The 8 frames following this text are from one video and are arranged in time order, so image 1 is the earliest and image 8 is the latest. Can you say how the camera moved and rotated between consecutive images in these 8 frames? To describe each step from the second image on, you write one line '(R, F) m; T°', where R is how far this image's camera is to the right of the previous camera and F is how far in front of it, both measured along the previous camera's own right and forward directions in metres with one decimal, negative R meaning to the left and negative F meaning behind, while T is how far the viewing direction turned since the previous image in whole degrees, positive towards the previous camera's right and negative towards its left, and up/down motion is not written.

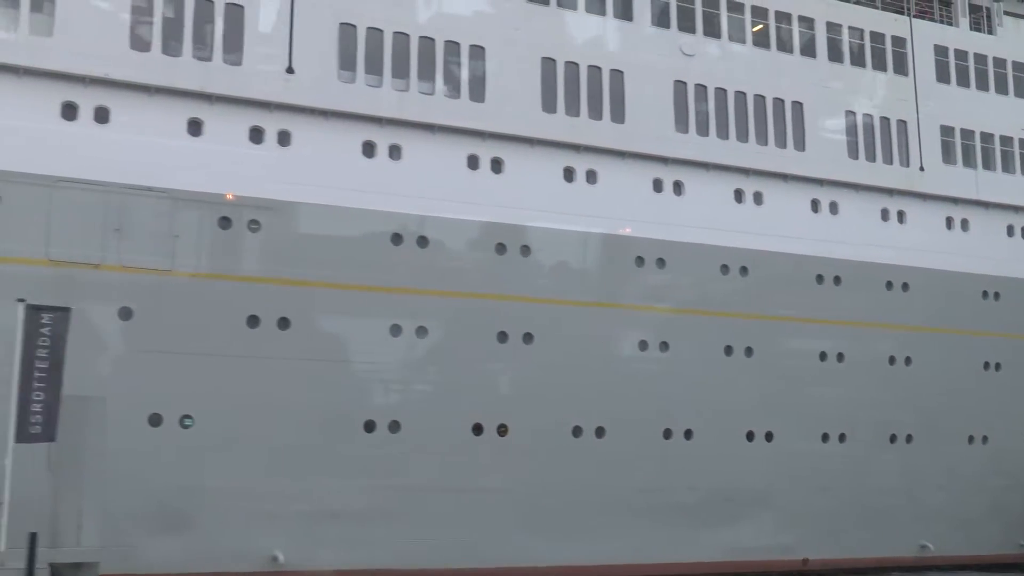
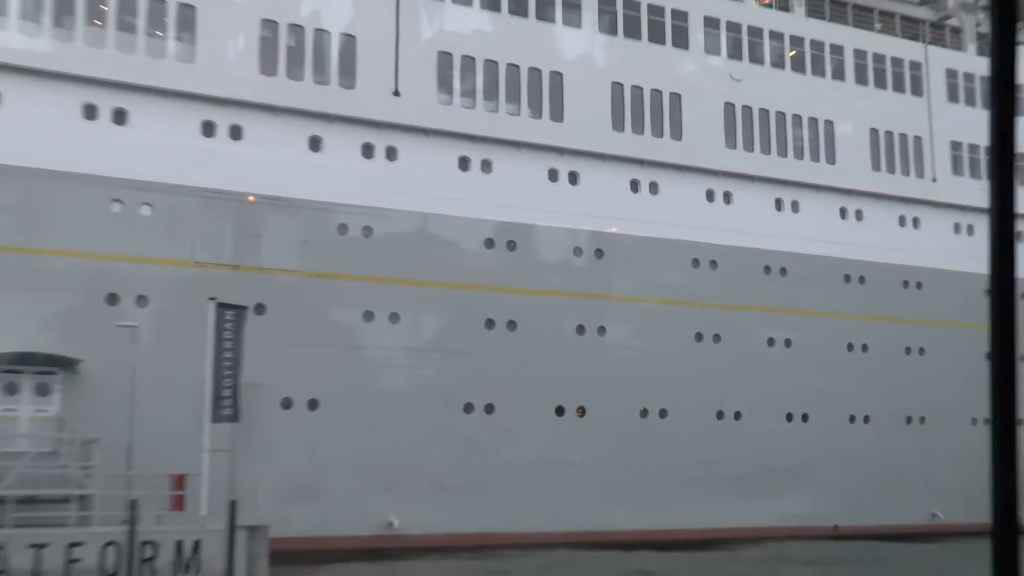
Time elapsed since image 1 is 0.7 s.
(-2.3, -1.0) m; +1°
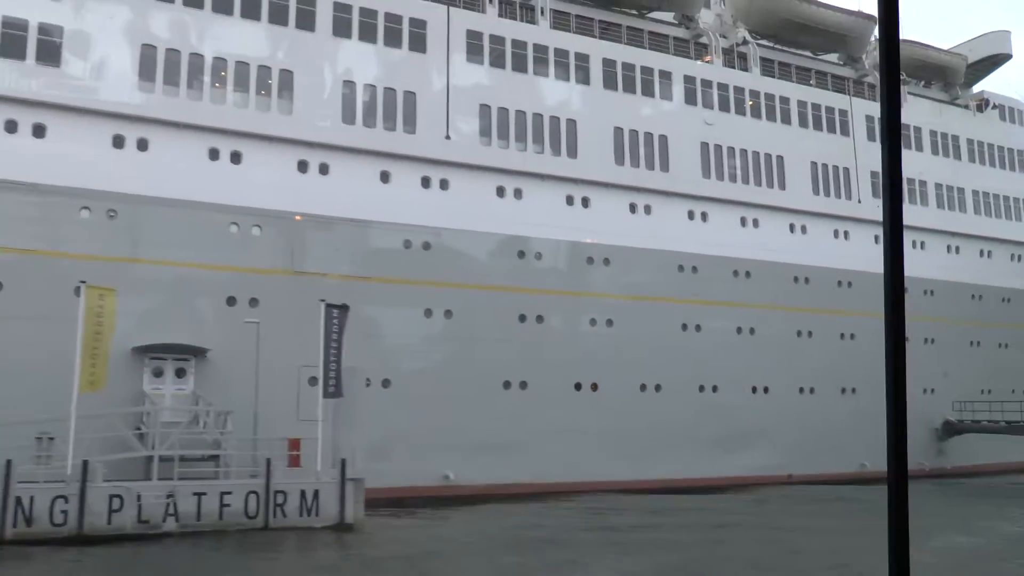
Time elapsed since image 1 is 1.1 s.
(-1.5, -2.1) m; +3°
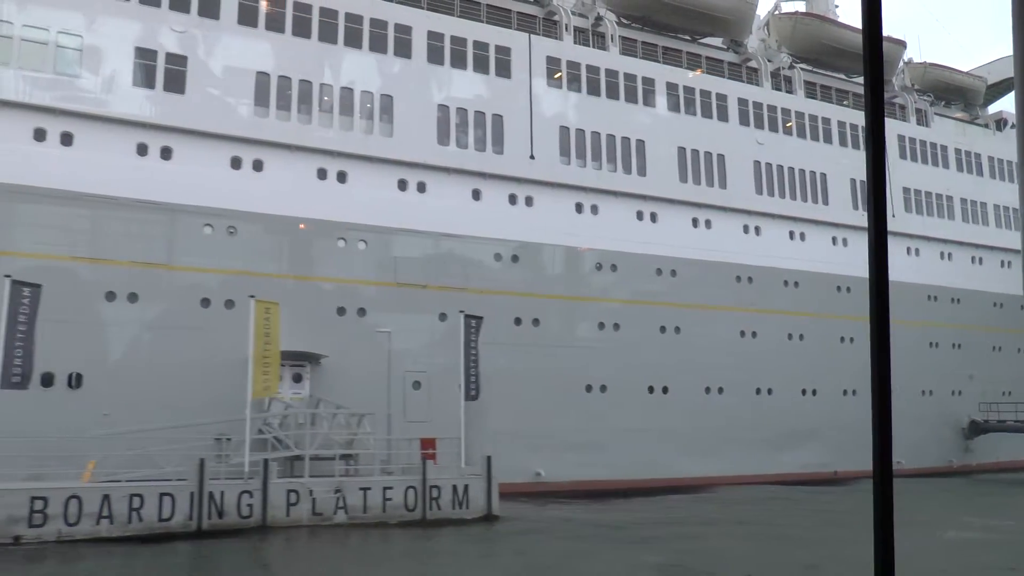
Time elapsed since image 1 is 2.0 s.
(-3.0, -0.7) m; +1°
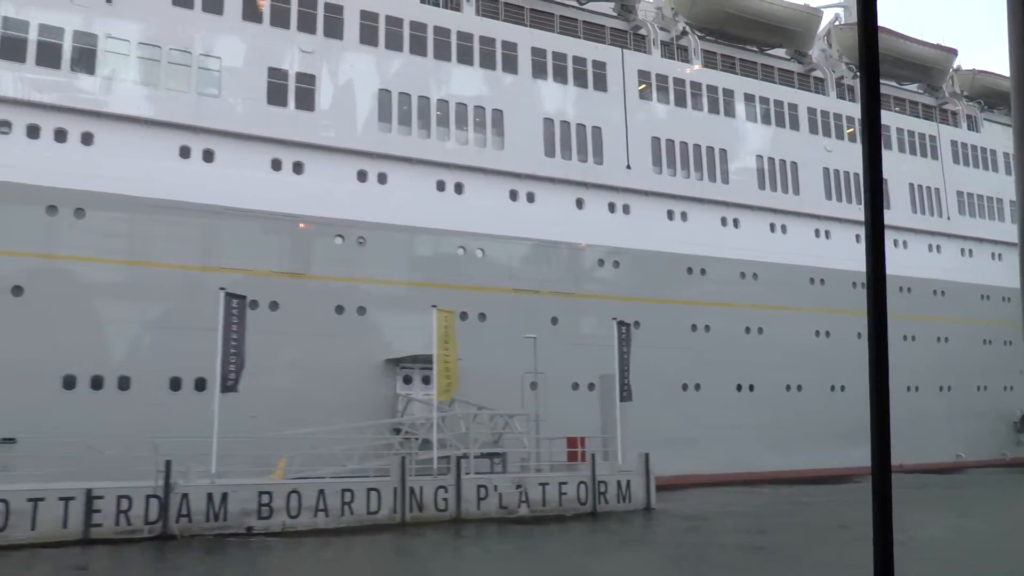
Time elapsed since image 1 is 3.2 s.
(-3.7, -0.5) m; 0°
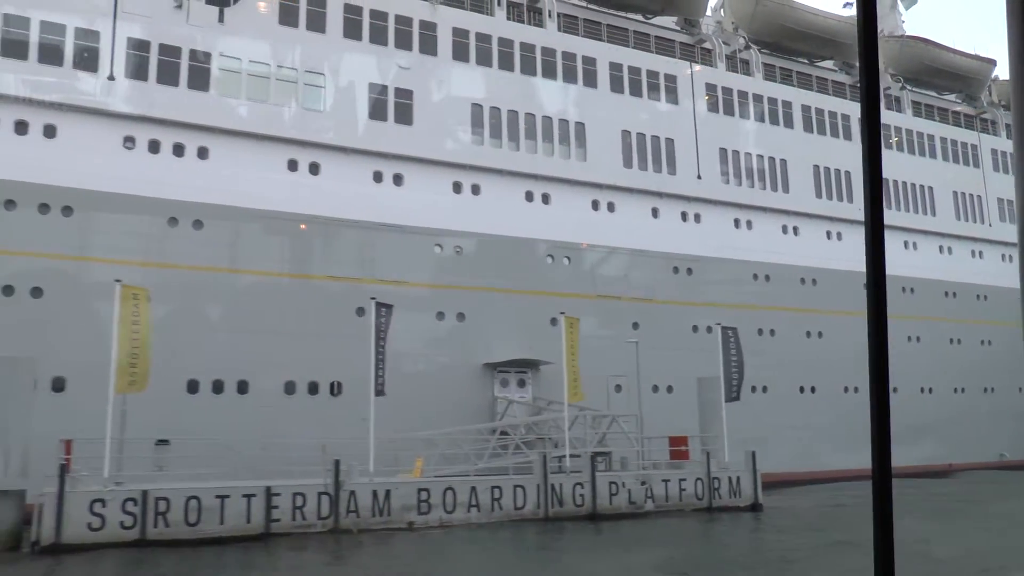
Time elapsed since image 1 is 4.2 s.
(-2.9, -0.4) m; 0°
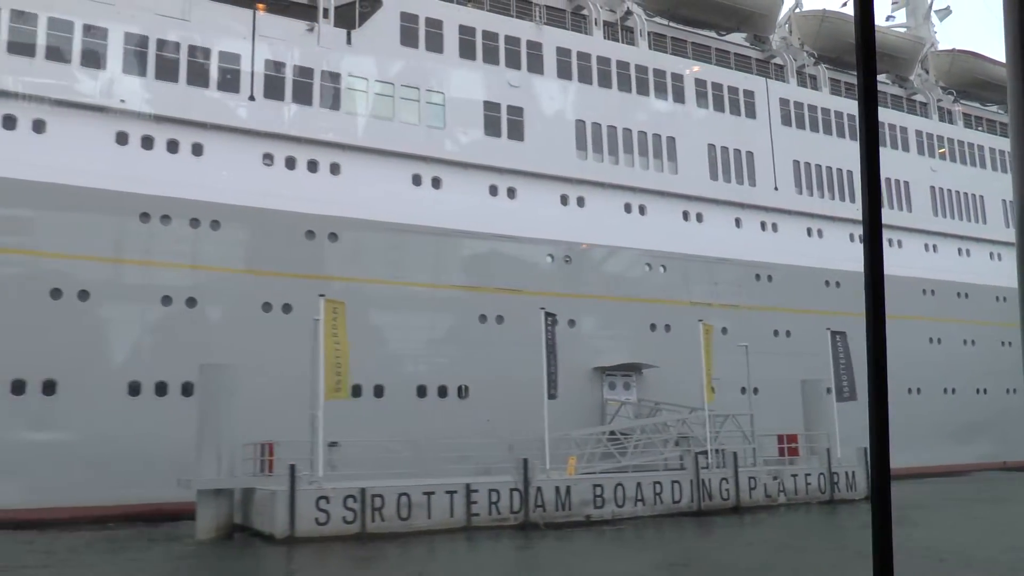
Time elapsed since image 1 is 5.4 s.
(-3.7, -0.5) m; 0°
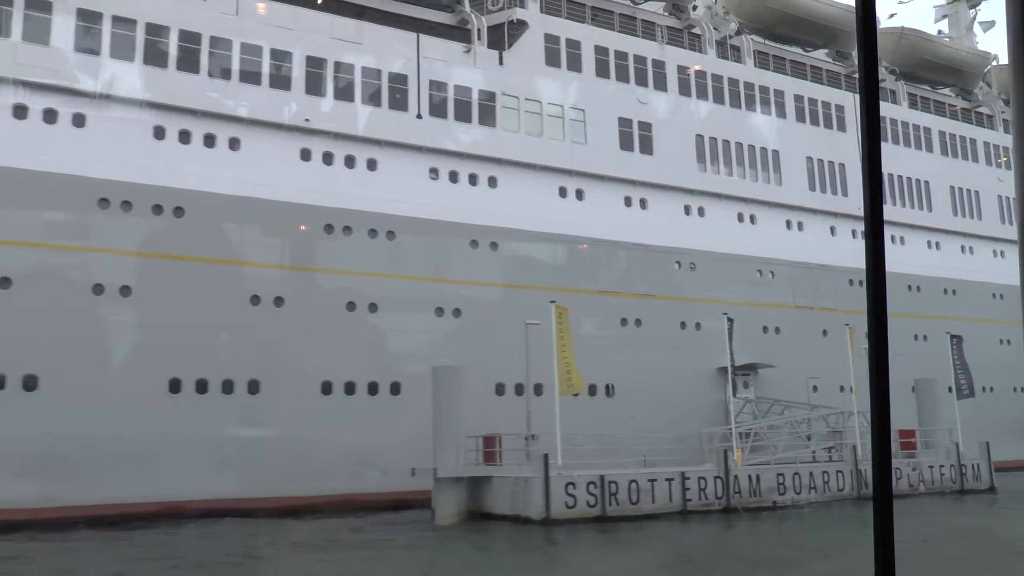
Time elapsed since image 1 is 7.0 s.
(-4.9, -0.7) m; +1°
